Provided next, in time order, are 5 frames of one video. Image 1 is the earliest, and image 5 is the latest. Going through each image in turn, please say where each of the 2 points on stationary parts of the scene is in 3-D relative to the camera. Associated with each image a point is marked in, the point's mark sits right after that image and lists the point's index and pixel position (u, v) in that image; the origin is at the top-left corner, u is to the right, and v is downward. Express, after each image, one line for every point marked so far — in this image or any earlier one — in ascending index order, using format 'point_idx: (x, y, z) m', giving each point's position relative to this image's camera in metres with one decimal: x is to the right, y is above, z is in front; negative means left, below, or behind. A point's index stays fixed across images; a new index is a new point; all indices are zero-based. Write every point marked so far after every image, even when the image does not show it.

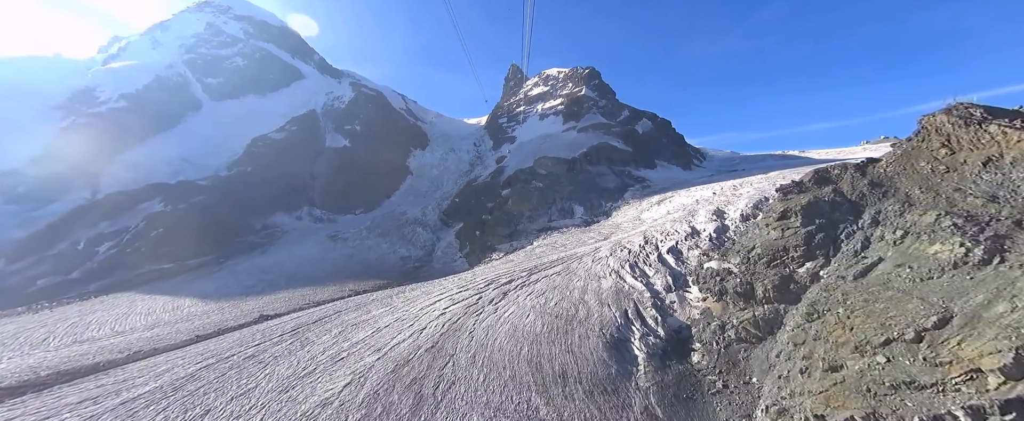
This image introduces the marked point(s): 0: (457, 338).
0: (-1.7, -4.0, +9.8) m
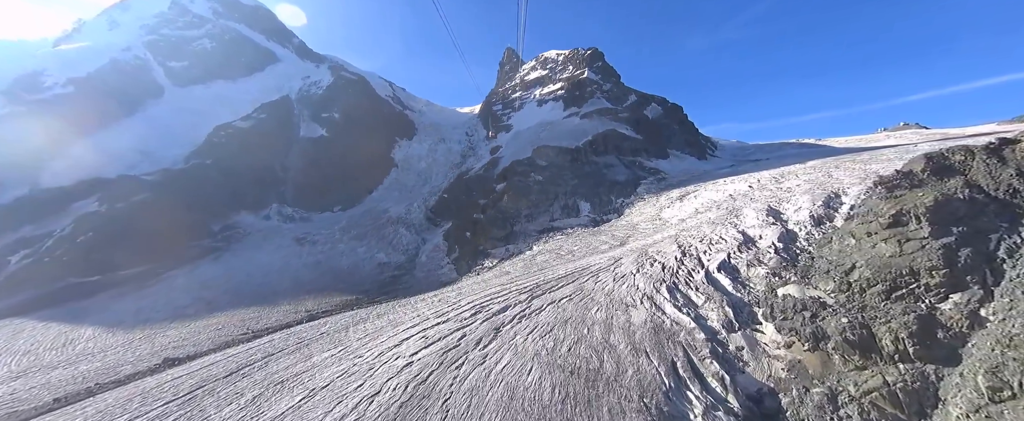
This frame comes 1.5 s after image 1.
0: (-1.8, -4.1, +6.5) m
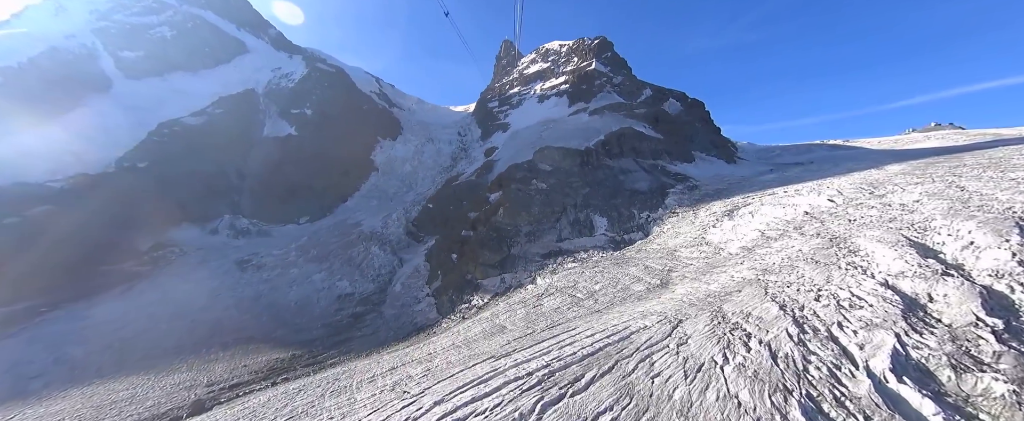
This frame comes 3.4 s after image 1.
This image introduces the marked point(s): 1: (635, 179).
0: (-1.9, -4.9, +2.1) m
1: (+7.7, +2.0, +20.0) m
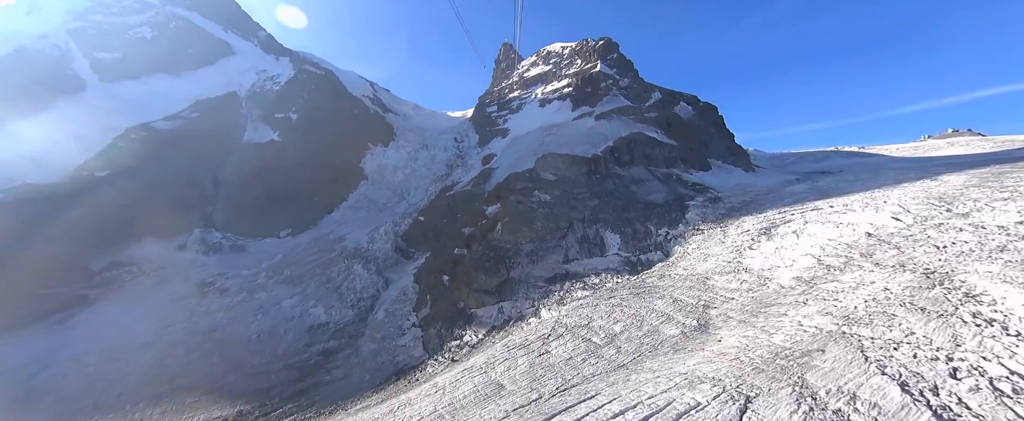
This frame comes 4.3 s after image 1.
0: (-1.9, -5.4, -0.1) m
1: (+7.7, +1.2, +17.9) m
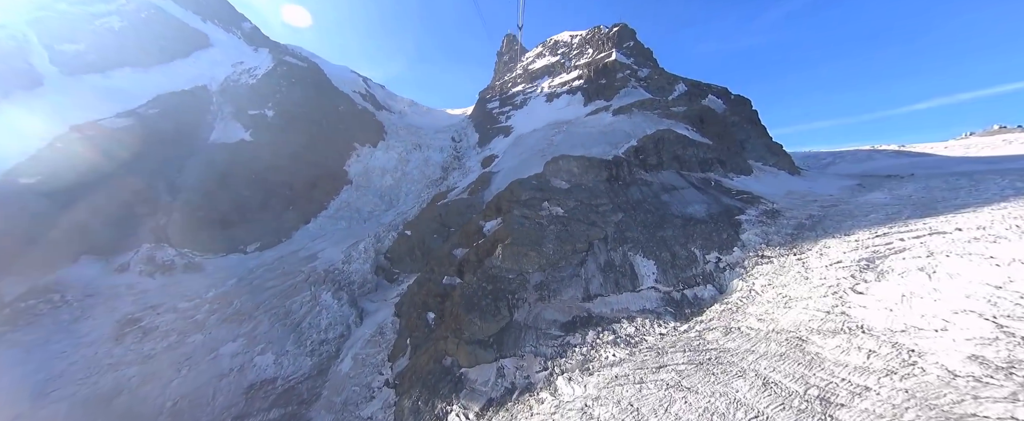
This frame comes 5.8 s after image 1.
0: (-1.9, -6.1, -3.4) m
1: (+7.9, +0.5, +14.5) m
